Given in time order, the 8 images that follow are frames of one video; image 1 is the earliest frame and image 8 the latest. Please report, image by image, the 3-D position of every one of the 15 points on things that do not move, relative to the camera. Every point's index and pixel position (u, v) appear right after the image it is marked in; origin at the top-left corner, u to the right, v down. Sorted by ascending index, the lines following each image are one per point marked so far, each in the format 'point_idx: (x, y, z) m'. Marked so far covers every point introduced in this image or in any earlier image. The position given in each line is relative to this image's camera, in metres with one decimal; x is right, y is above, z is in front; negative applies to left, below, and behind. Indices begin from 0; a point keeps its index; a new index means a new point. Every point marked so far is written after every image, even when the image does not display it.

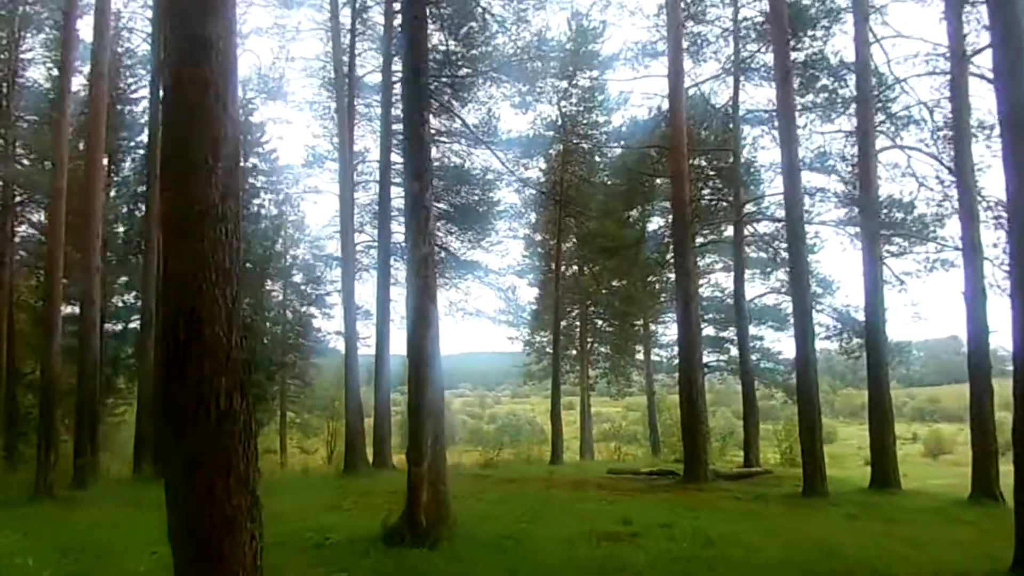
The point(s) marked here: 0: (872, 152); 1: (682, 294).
0: (+7.2, +2.7, +13.4) m
1: (+3.3, -0.2, +13.2) m
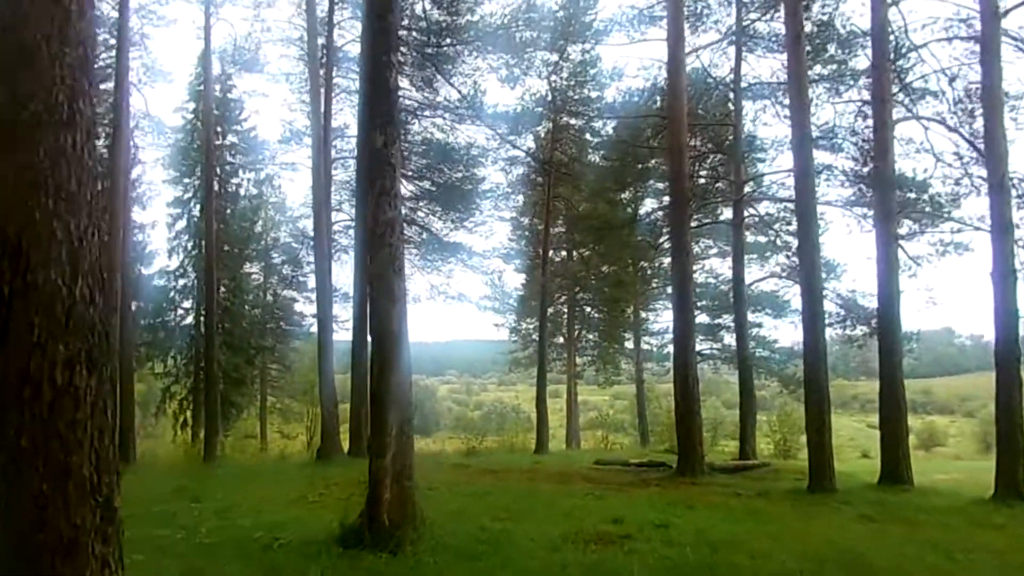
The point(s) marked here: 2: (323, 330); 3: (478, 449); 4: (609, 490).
0: (+6.9, +3.1, +12.5) m
1: (+3.0, +0.2, +12.3) m
2: (-4.5, -1.3, +15.4) m
3: (-1.0, -4.7, +20.1) m
4: (+1.4, -3.0, +10.0) m
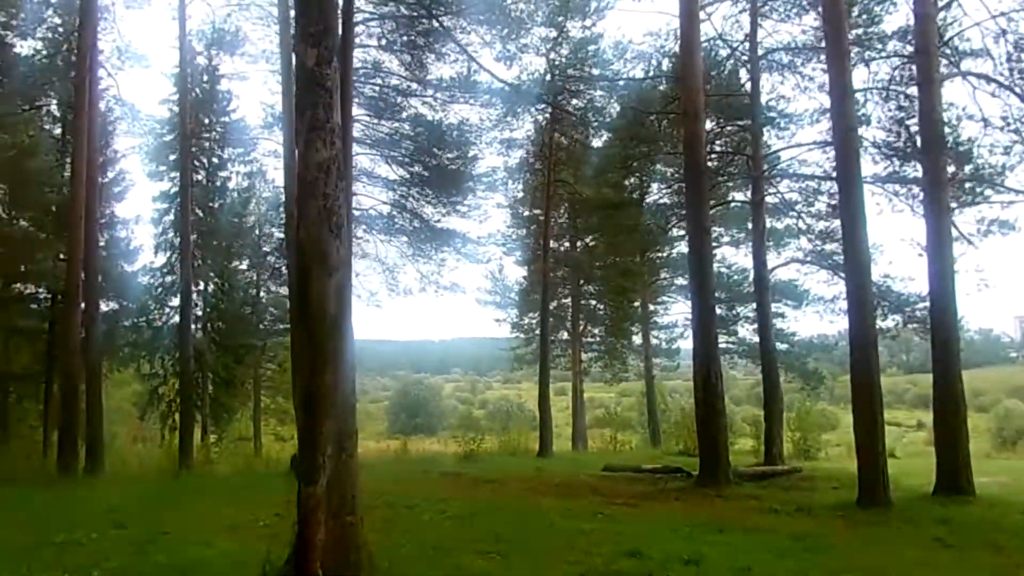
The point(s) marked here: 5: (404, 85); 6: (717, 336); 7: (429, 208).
0: (+6.8, +3.4, +10.9) m
1: (+2.9, +0.4, +10.8) m
2: (-4.6, -1.1, +13.9) m
3: (-1.0, -4.5, +18.6) m
4: (+1.3, -2.7, +8.5) m
5: (-2.6, +5.0, +16.5) m
6: (+3.2, -0.8, +10.5) m
7: (-2.1, +2.1, +17.4) m
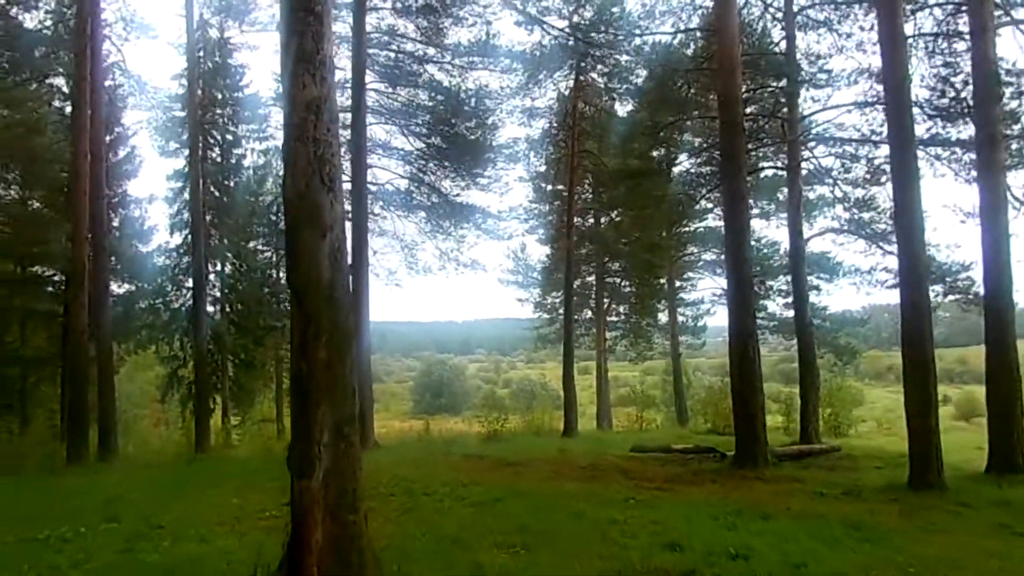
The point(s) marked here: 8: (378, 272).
0: (+7.1, +3.9, +10.1) m
1: (+3.2, +0.9, +10.1) m
2: (-4.1, -0.7, +13.5) m
3: (-0.4, -3.9, +18.2) m
4: (+1.6, -2.4, +8.0) m
5: (-2.2, +5.5, +15.9) m
6: (+3.5, -0.3, +9.9) m
7: (-1.6, +2.6, +16.8) m
8: (-3.7, +0.4, +18.8) m
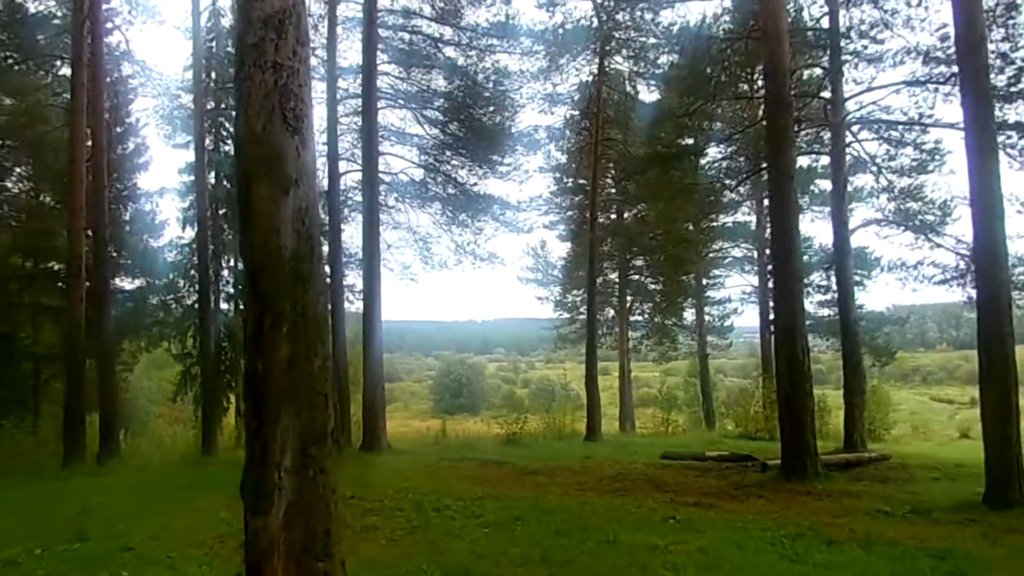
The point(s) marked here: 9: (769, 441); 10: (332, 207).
0: (+7.4, +4.0, +9.0) m
1: (+3.5, +1.0, +9.1) m
2: (-3.8, -0.5, +12.8) m
3: (+0.1, -3.7, +17.3) m
4: (+1.8, -2.3, +7.1) m
5: (-1.7, +5.7, +15.1) m
6: (+3.8, -0.2, +8.9) m
7: (-1.1, +2.8, +16.0) m
8: (-3.2, +0.6, +18.0) m
9: (+6.8, -4.1, +18.1) m
10: (-3.9, +1.8, +14.9) m
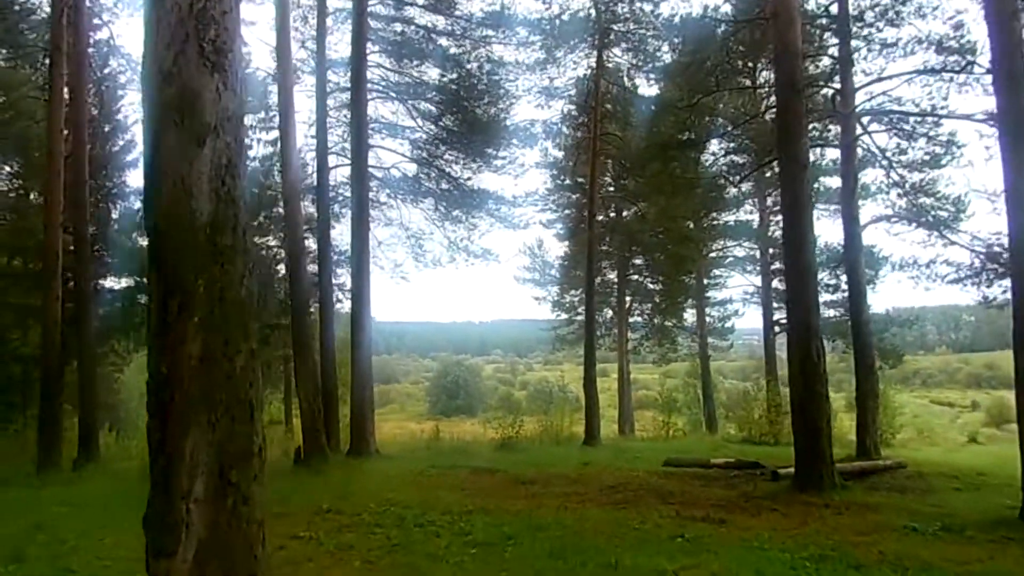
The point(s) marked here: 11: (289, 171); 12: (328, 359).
0: (+7.3, +4.0, +8.4) m
1: (+3.5, +1.0, +8.5) m
2: (-3.8, -0.5, +12.2) m
3: (0.0, -3.7, +16.7) m
4: (+1.7, -2.2, +6.5) m
5: (-1.8, +5.7, +14.5) m
6: (+3.7, -0.2, +8.3) m
7: (-1.2, +2.8, +15.4) m
8: (-3.3, +0.6, +17.4) m
9: (+6.7, -4.1, +17.5) m
10: (-4.0, +1.8, +14.2) m
11: (-4.1, +2.0, +12.2) m
12: (-3.8, -1.5, +14.0) m
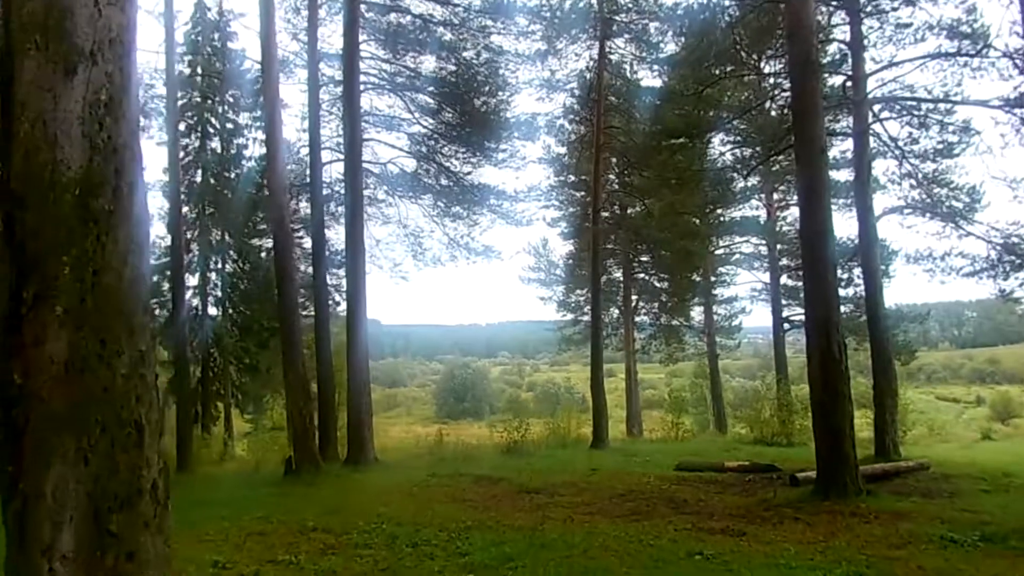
0: (+7.3, +4.1, +7.9) m
1: (+3.4, +1.1, +8.0) m
2: (-3.8, -0.5, +11.7) m
3: (+0.1, -3.7, +16.2) m
4: (+1.8, -2.2, +6.0) m
5: (-1.8, +5.7, +14.0) m
6: (+3.7, -0.1, +7.8) m
7: (-1.2, +2.8, +14.9) m
8: (-3.2, +0.6, +16.9) m
9: (+6.8, -4.0, +17.0) m
10: (-4.0, +1.8, +13.8) m
11: (-4.1, +2.0, +11.7) m
12: (-3.7, -1.5, +13.5) m
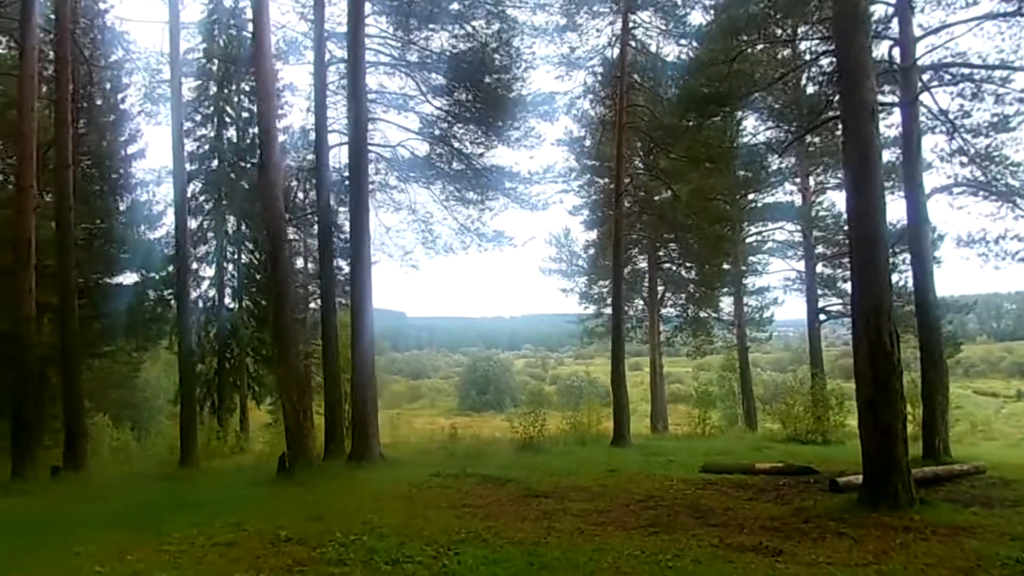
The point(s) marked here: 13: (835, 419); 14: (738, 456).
0: (+7.3, +4.3, +6.8) m
1: (+3.5, +1.3, +7.1) m
2: (-3.6, -0.3, +11.0) m
3: (+0.5, -3.4, +15.5) m
4: (+1.8, -2.0, +5.1) m
5: (-1.6, +5.9, +13.2) m
6: (+3.8, +0.1, +6.9) m
7: (-0.9, +3.0, +14.1) m
8: (-2.8, +0.8, +16.3) m
9: (+7.2, -3.7, +15.9) m
10: (-3.7, +2.0, +13.1) m
11: (-3.9, +2.2, +11.1) m
12: (-3.4, -1.3, +12.9) m
13: (+8.0, -3.2, +16.8) m
14: (+4.8, -3.5, +14.7) m
